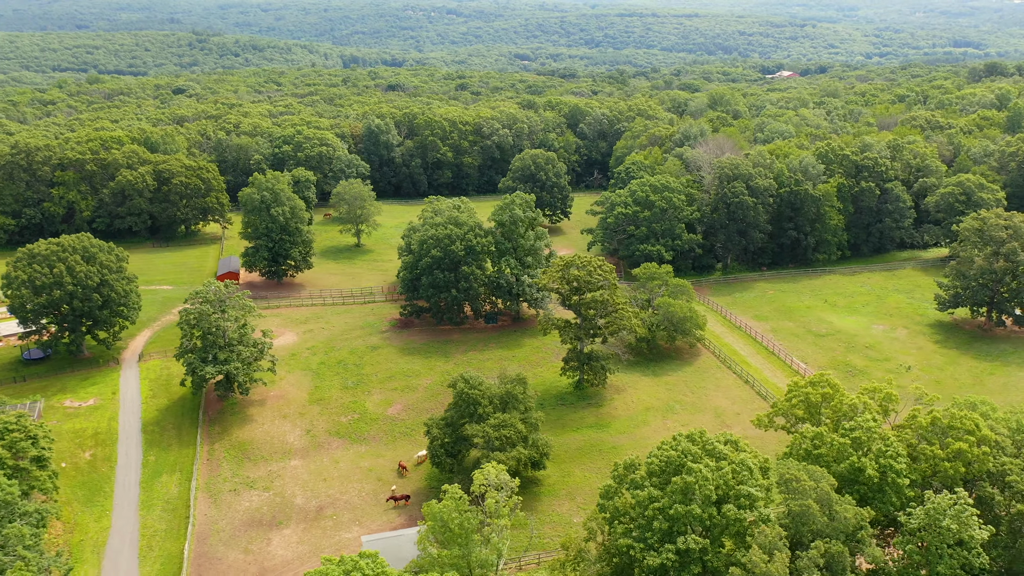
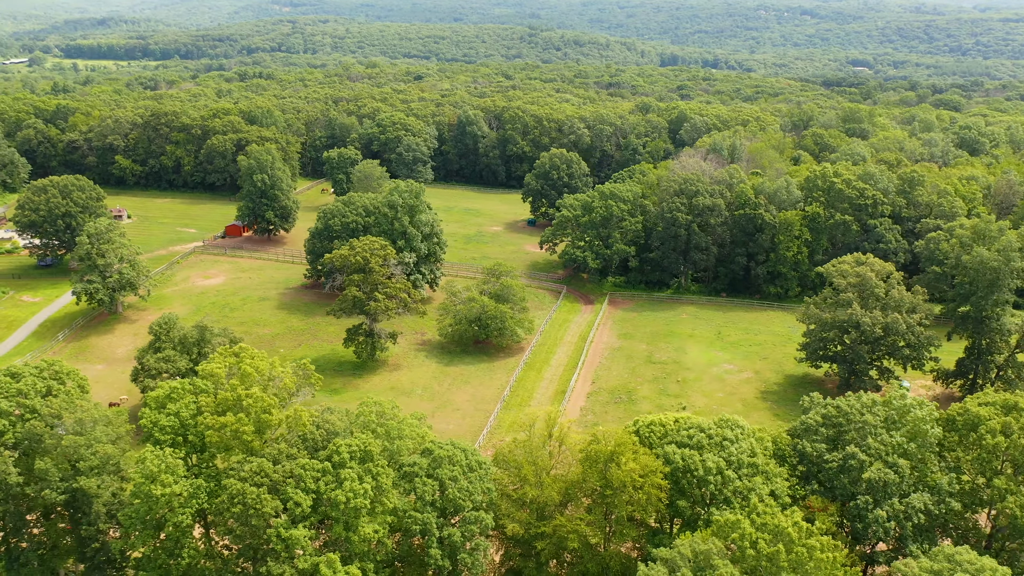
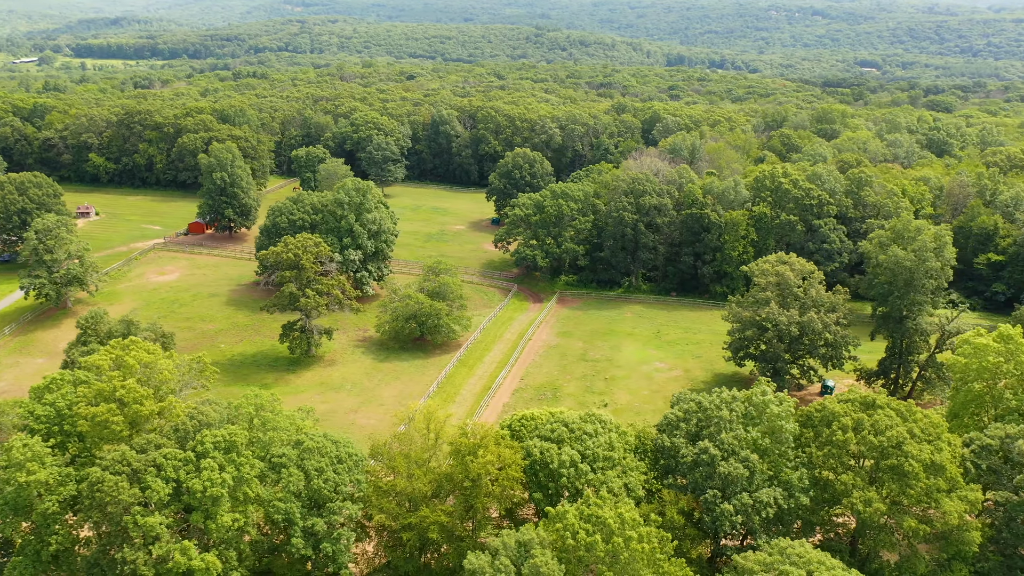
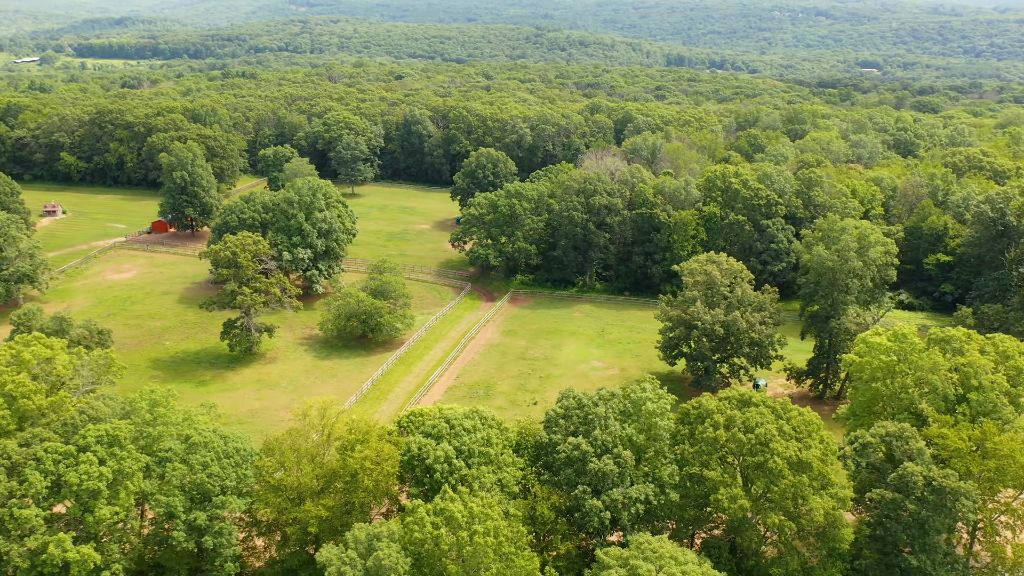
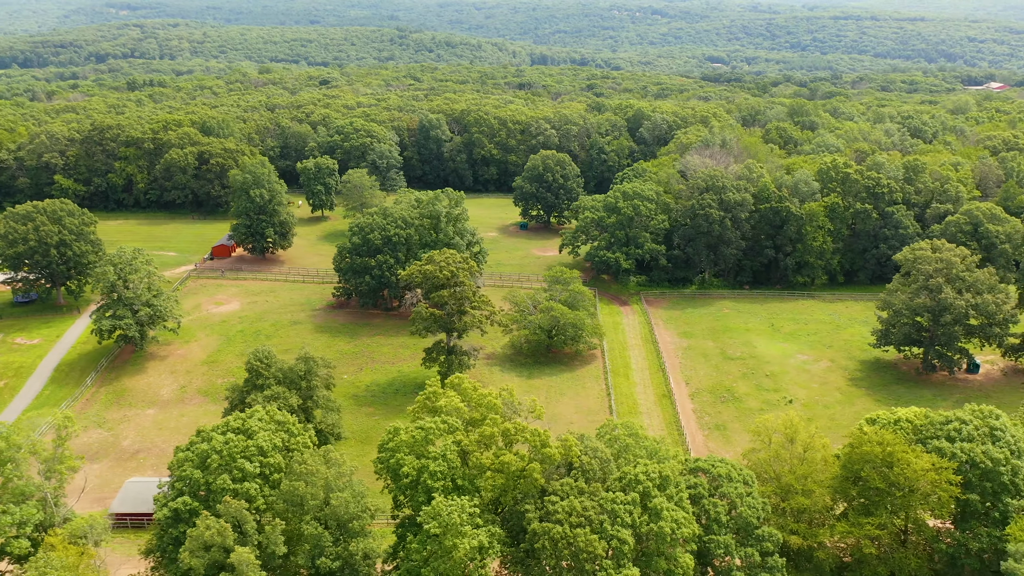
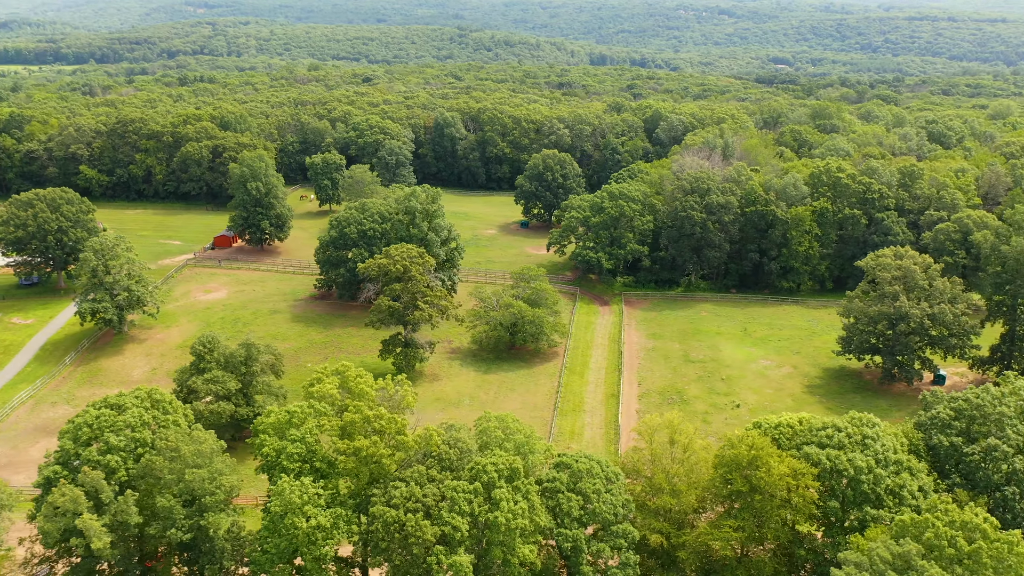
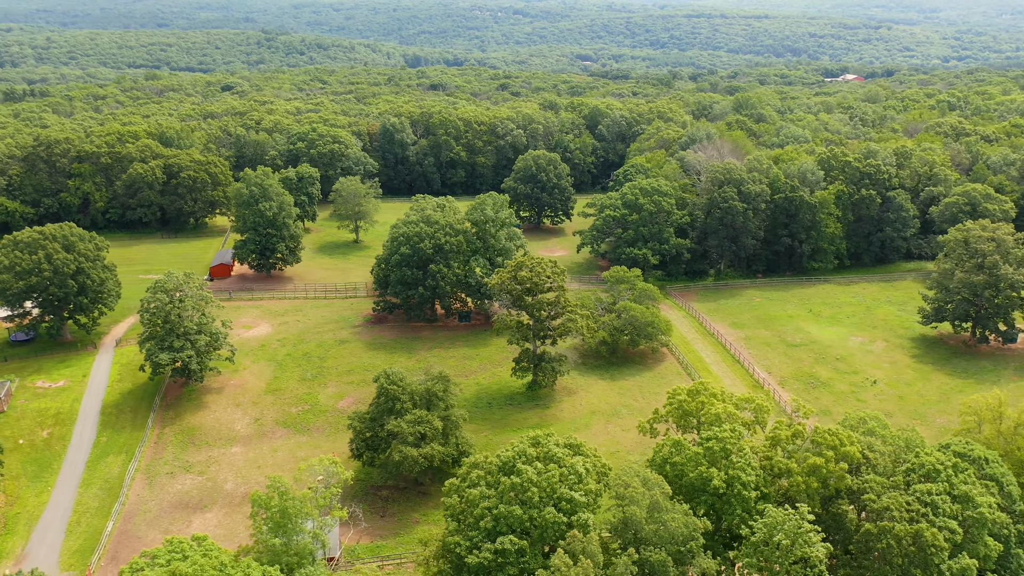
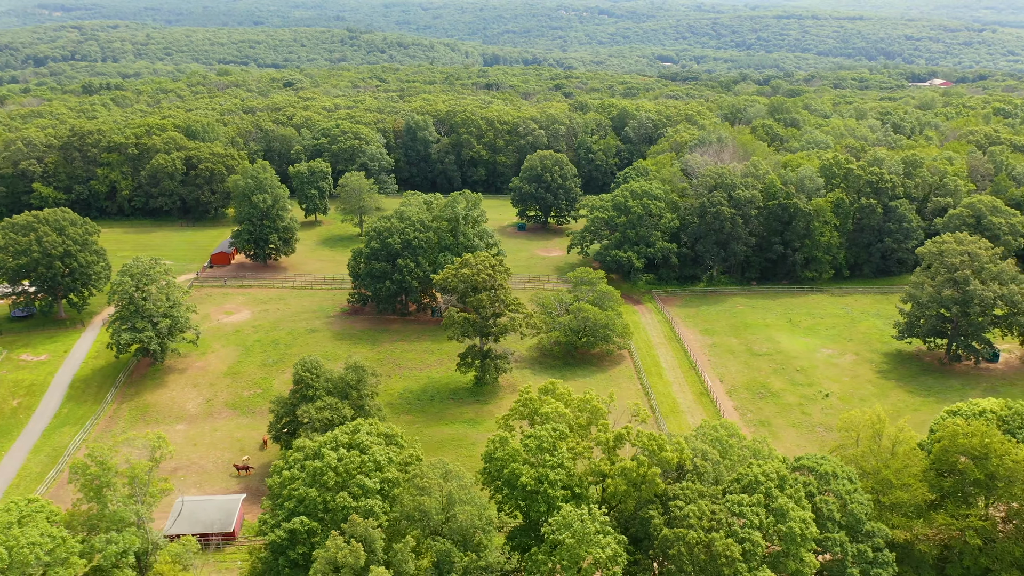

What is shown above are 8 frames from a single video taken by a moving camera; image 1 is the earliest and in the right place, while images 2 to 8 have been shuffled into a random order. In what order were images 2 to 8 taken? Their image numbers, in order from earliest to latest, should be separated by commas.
7, 8, 5, 6, 2, 3, 4
